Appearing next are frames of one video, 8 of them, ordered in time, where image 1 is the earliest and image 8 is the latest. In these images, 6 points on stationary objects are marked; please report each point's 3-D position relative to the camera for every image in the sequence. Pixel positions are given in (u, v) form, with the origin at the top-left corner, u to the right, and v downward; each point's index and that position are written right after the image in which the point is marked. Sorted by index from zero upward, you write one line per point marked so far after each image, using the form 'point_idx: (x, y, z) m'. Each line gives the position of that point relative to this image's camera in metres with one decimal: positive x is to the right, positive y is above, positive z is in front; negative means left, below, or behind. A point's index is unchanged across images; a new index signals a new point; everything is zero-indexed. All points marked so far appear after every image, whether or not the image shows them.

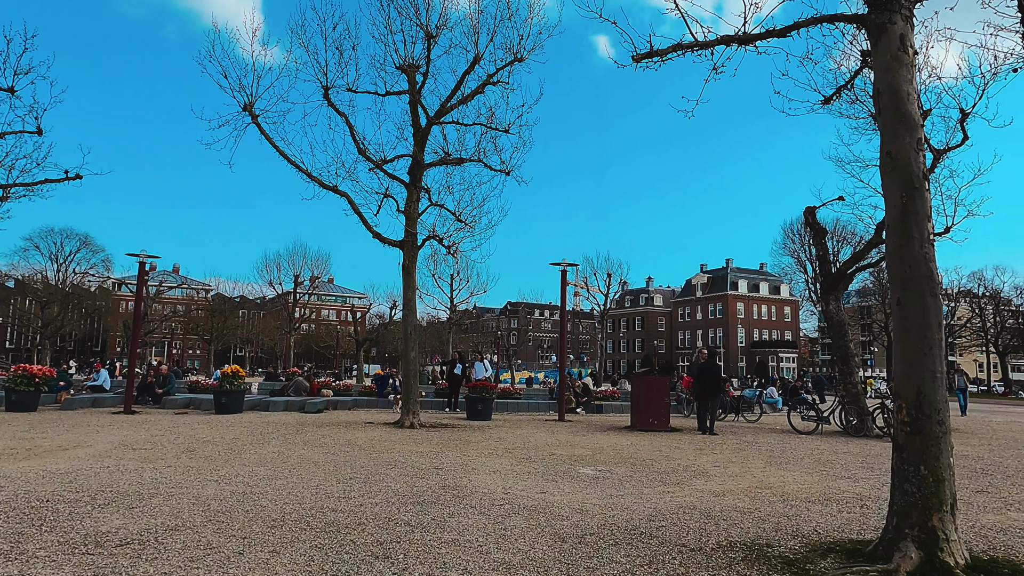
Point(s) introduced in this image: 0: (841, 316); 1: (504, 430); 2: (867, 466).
0: (+8.0, -0.6, +16.1) m
1: (-0.2, -3.1, +14.4) m
2: (+5.4, -2.7, +10.1) m
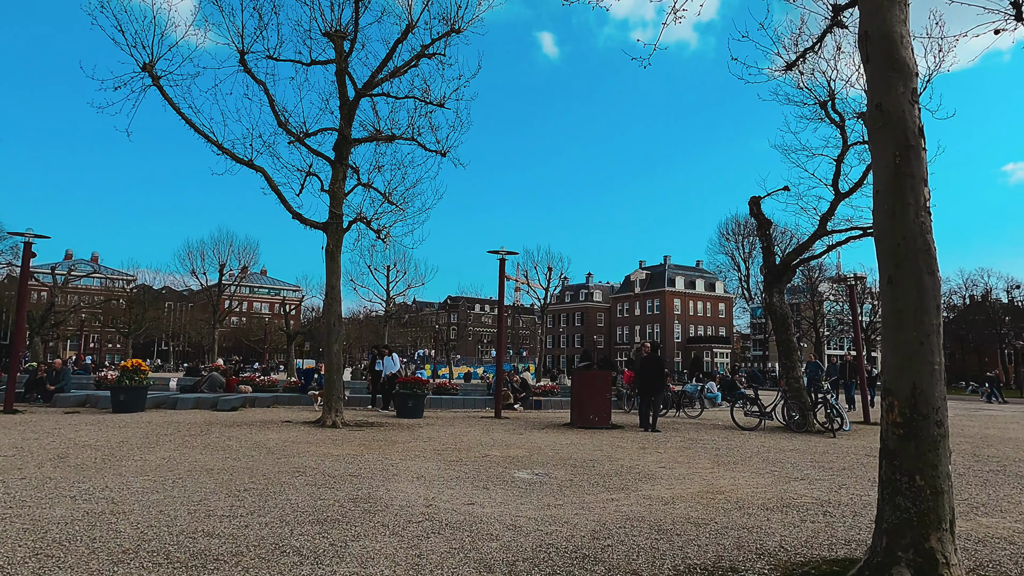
0: (+6.5, -0.5, +15.8) m
1: (-1.6, -2.8, +13.4) m
2: (+4.4, -2.5, +9.6) m
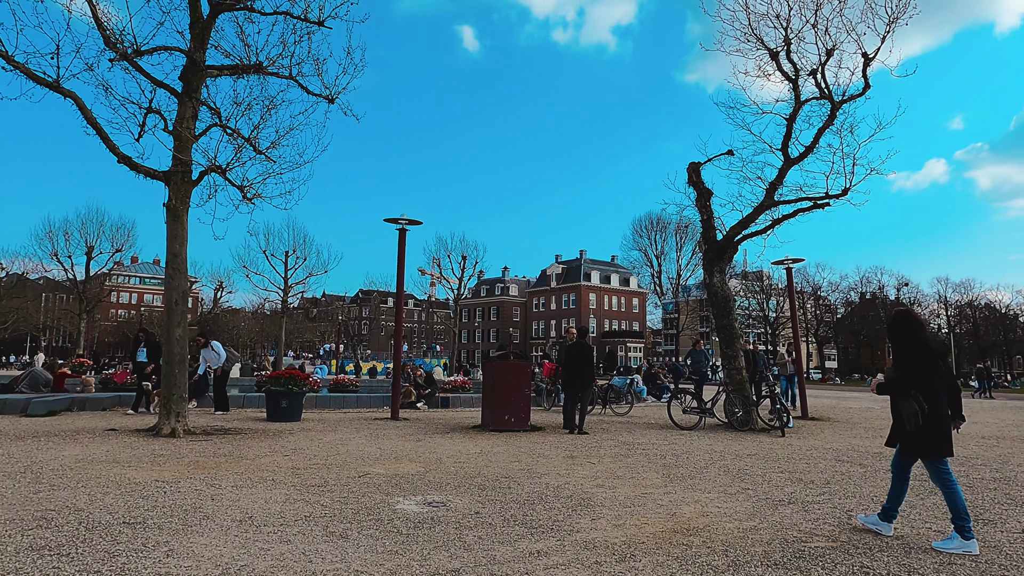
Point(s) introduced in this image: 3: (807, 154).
0: (+4.5, 0.0, +13.9) m
1: (-3.2, -2.3, +10.5) m
2: (+3.2, -2.1, +7.5) m
3: (+5.7, +2.6, +13.0) m
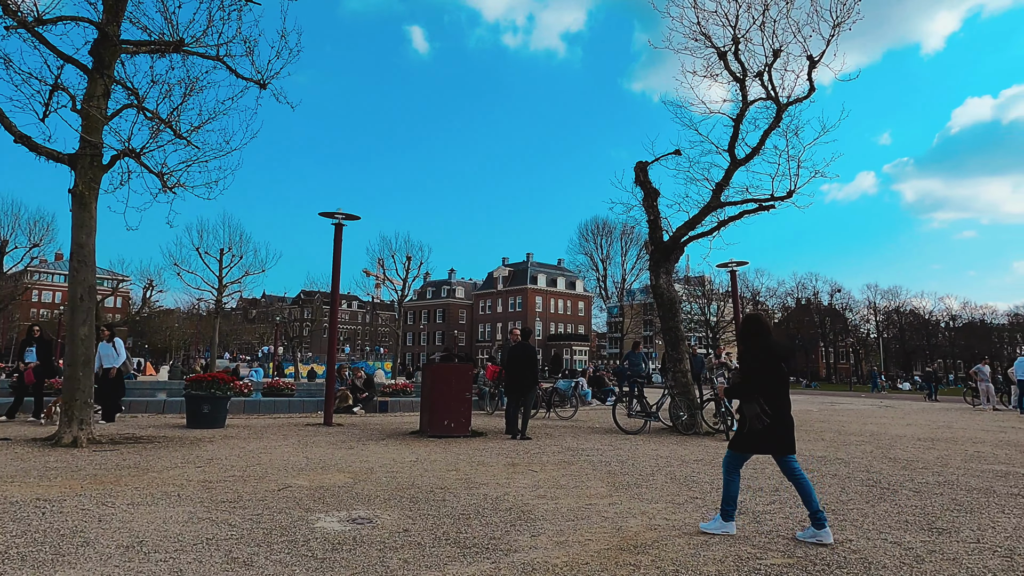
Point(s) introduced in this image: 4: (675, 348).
0: (+3.3, -0.1, +13.7) m
1: (-4.1, -2.3, +9.7) m
2: (+2.5, -2.1, +7.2) m
3: (+4.7, +2.6, +12.9) m
4: (+3.3, -1.2, +13.4) m
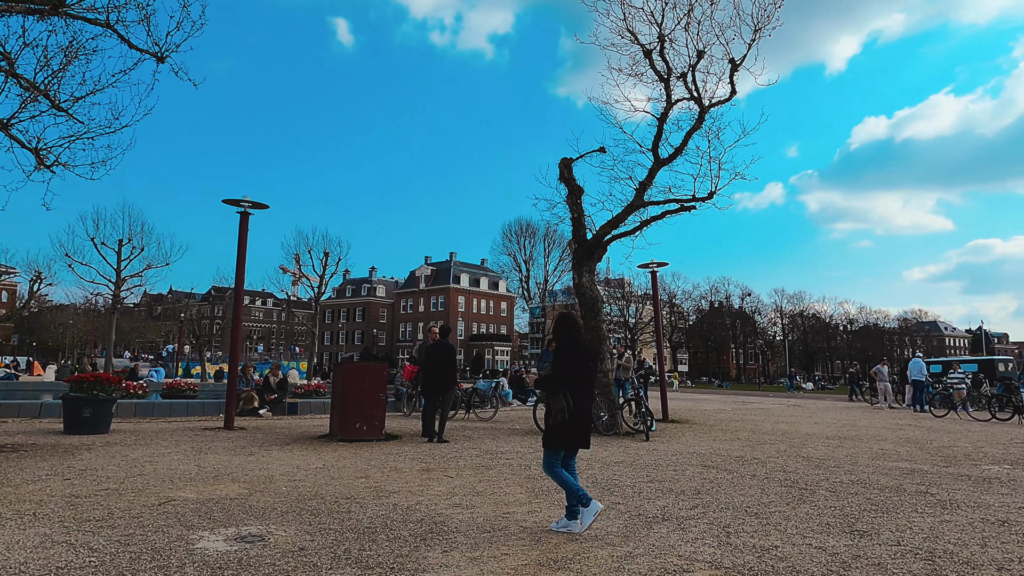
0: (+1.7, 0.0, +13.5) m
1: (-5.3, -2.2, +8.7) m
2: (+1.6, -2.1, +7.0) m
3: (+3.2, +2.6, +12.9) m
4: (+1.7, -1.2, +13.3) m
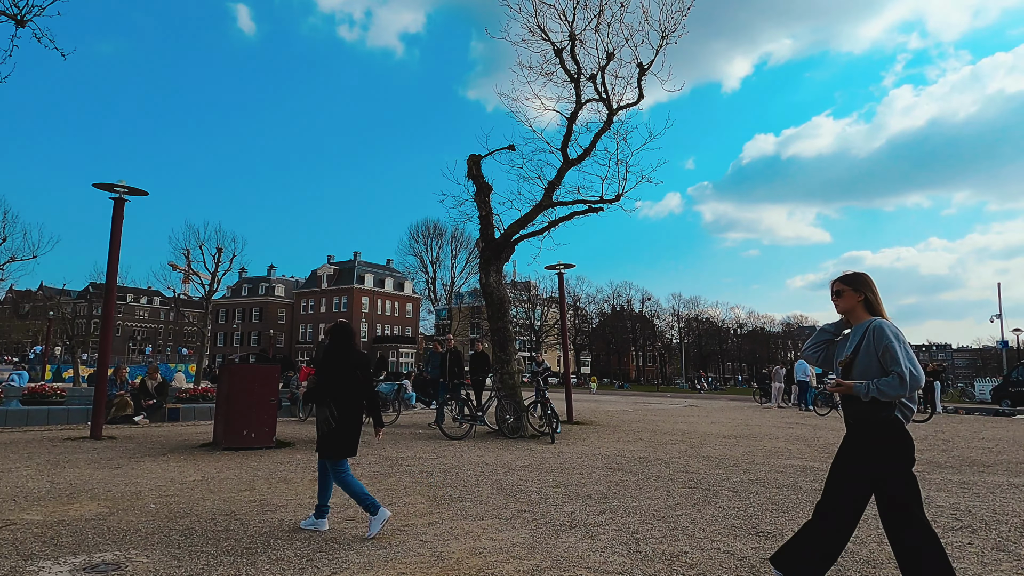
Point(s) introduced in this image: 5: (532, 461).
0: (-0.2, 0.0, +13.3) m
1: (-6.5, -2.0, +7.5) m
2: (+0.6, -2.1, +6.8) m
3: (+1.4, +2.6, +12.9) m
4: (-0.2, -1.2, +13.0) m
5: (+0.3, -2.4, +9.0) m
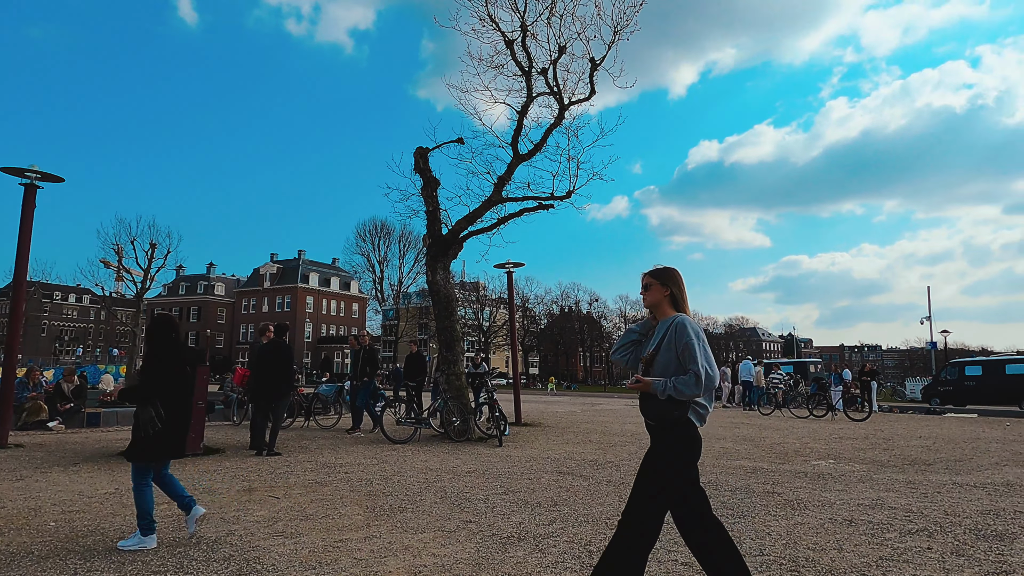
0: (-1.2, 0.0, +12.8) m
1: (-7.0, -1.9, +6.6) m
2: (0.0, -2.0, +6.4) m
3: (+0.4, +2.6, +12.6) m
4: (-1.2, -1.2, +12.6) m
5: (-0.4, -2.3, +8.7) m
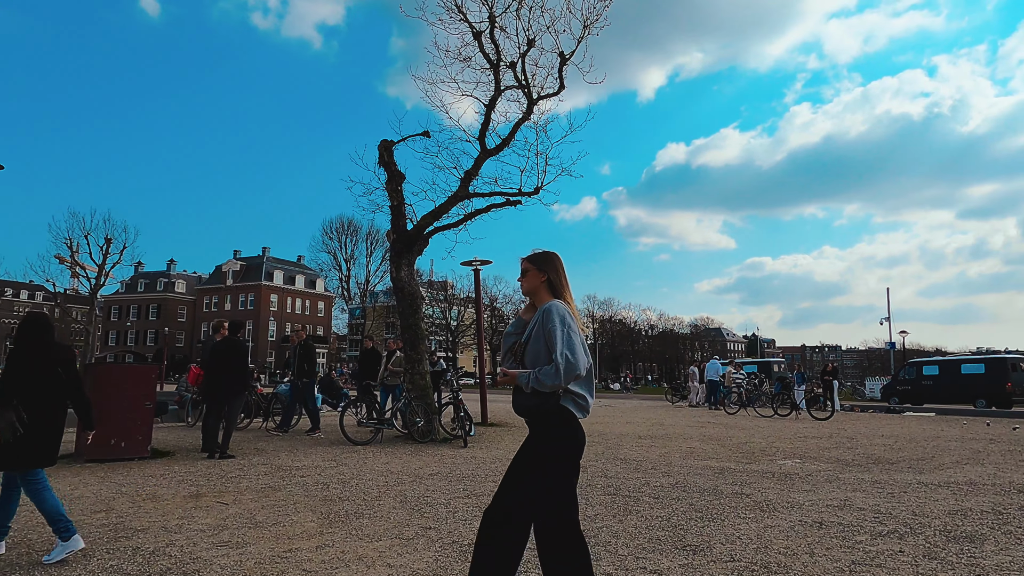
0: (-1.9, +0.1, +12.5) m
1: (-7.4, -1.9, +6.0) m
2: (-0.3, -2.0, +6.2) m
3: (-0.2, +2.6, +12.3) m
4: (-1.8, -1.1, +12.3) m
5: (-0.9, -2.3, +8.4) m
